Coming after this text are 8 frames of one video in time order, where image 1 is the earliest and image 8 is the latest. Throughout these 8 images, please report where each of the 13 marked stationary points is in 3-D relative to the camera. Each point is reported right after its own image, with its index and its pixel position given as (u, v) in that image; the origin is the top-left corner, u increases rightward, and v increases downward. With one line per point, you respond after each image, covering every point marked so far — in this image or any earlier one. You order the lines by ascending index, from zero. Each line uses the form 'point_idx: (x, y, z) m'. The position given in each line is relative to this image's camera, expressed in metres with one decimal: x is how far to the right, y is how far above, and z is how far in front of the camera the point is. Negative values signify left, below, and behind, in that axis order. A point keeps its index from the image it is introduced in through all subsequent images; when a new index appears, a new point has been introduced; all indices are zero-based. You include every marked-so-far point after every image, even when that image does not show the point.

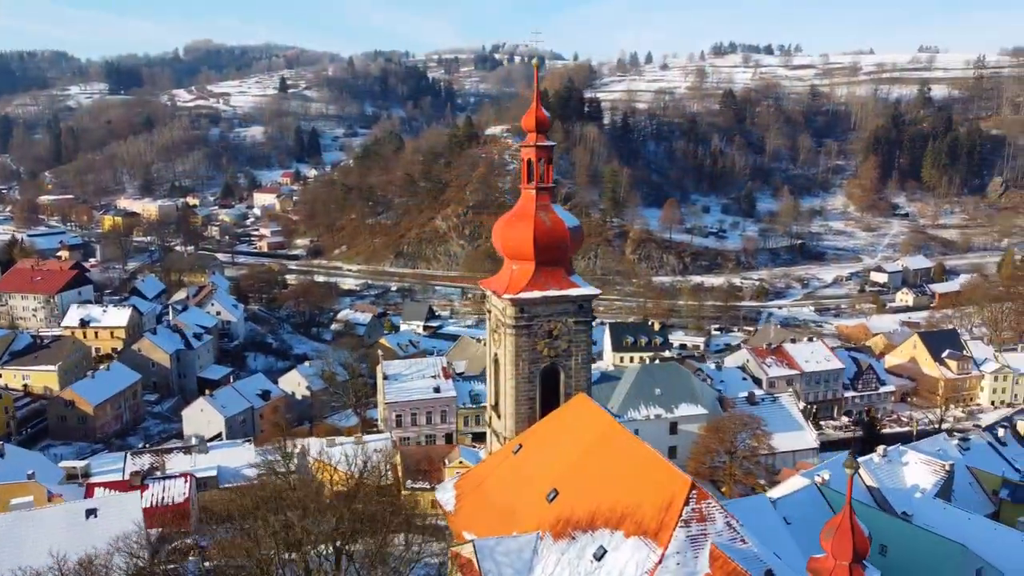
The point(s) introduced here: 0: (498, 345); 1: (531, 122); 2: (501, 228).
0: (-0.2, -0.9, +12.5) m
1: (+0.3, +2.5, +12.0) m
2: (-0.2, +0.9, +12.0) m
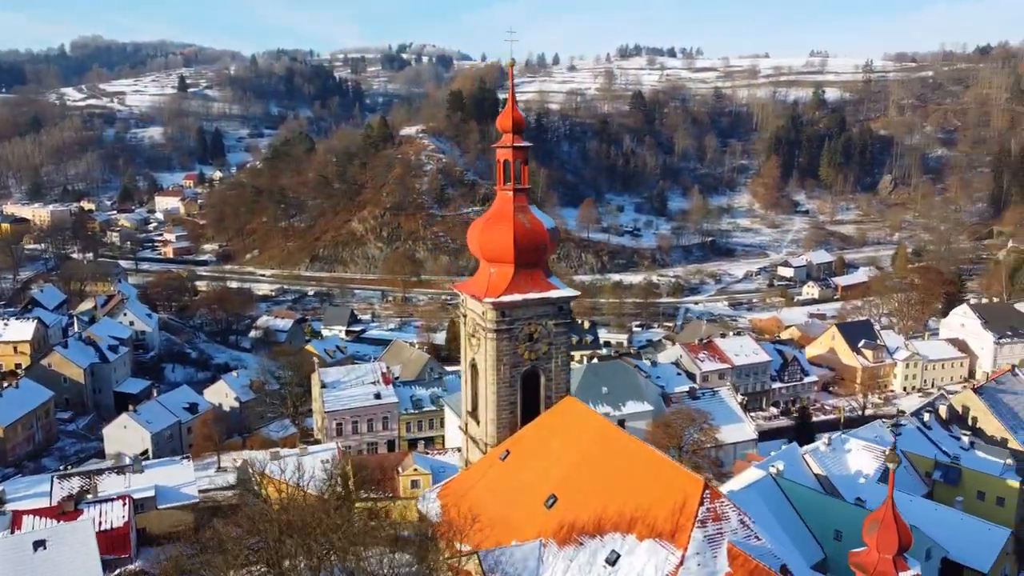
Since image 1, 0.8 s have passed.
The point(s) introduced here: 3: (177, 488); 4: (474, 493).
0: (-0.6, -1.0, +12.2) m
1: (-0.1, +2.5, +11.8) m
2: (-0.5, +0.8, +11.8) m
3: (-8.4, -5.0, +20.0) m
4: (-0.5, -2.8, +10.9) m
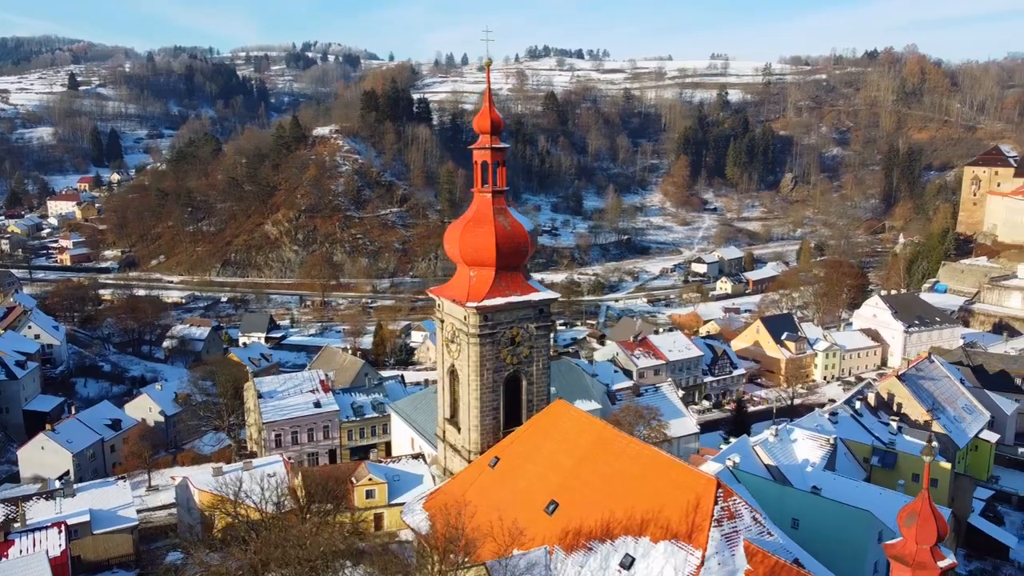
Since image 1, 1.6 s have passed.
0: (-0.9, -1.0, +12.0) m
1: (-0.4, +2.4, +11.6) m
2: (-0.8, +0.8, +11.6) m
3: (-9.4, -5.3, +18.8) m
4: (-0.6, -2.9, +10.7) m
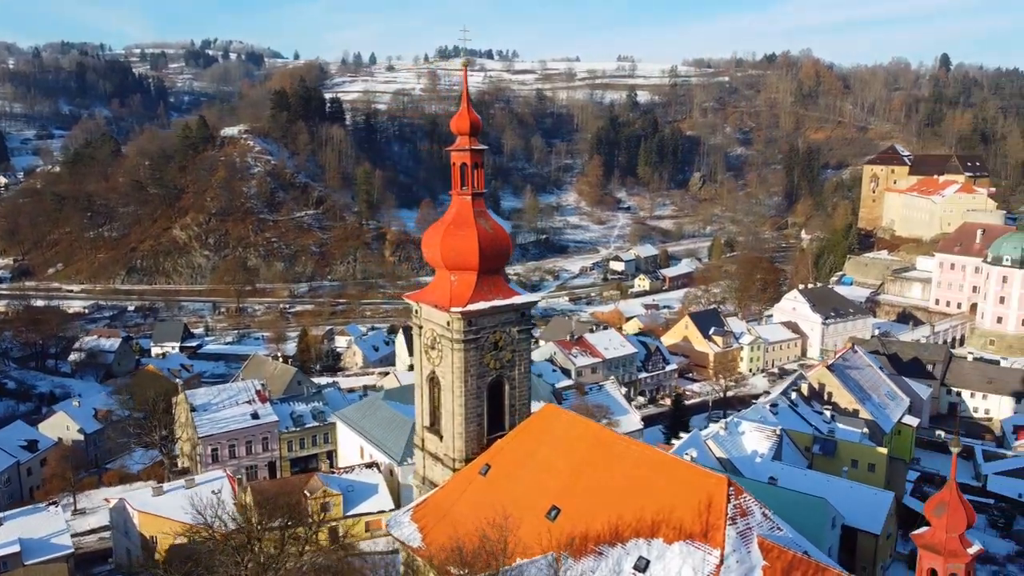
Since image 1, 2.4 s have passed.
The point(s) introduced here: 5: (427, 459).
0: (-1.1, -1.1, +11.7) m
1: (-0.7, +2.3, +11.4) m
2: (-1.1, +0.7, +11.3) m
3: (-10.3, -5.5, +17.6) m
4: (-0.7, -2.9, +10.5) m
5: (-1.3, -2.6, +12.1) m
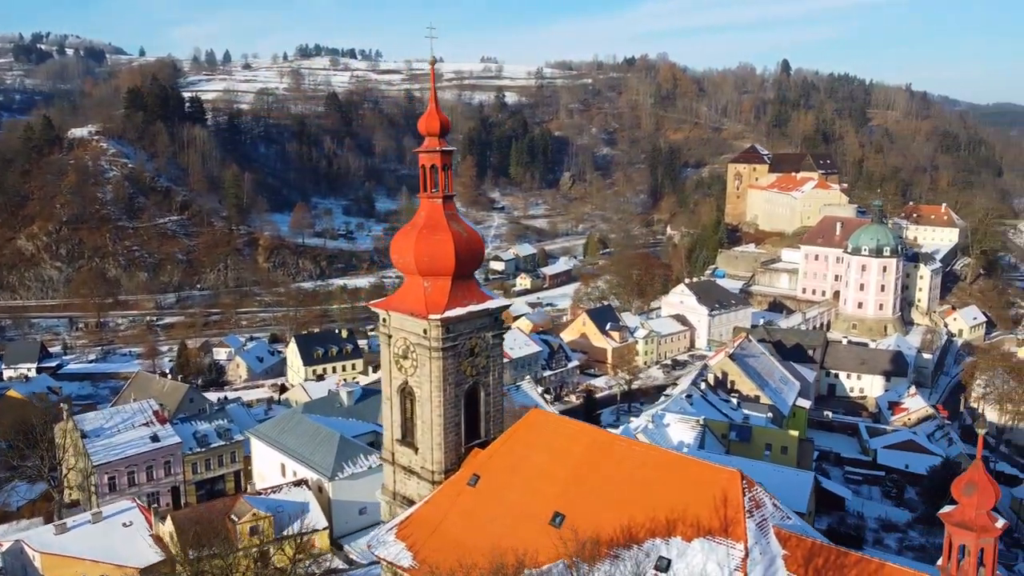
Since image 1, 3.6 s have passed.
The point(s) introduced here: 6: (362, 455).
0: (-1.5, -1.2, +11.3) m
1: (-1.1, +2.3, +11.0) m
2: (-1.4, +0.6, +10.9) m
3: (-11.3, -6.0, +15.5) m
4: (-0.8, -3.0, +10.1) m
5: (-1.6, -2.7, +11.6) m
6: (-3.7, -4.1, +19.7) m
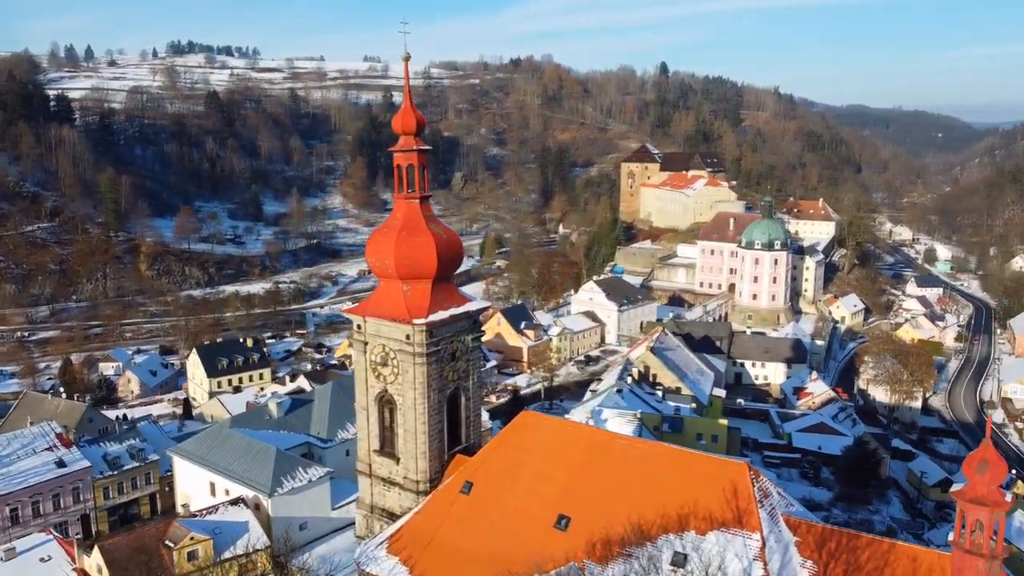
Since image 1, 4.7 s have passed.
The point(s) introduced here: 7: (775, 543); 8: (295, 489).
0: (-1.7, -1.3, +10.9) m
1: (-1.4, +2.2, +10.7) m
2: (-1.6, +0.6, +10.5) m
3: (-11.9, -6.3, +13.7) m
4: (-0.8, -3.1, +9.8) m
5: (-1.9, -2.8, +11.2) m
6: (-5.0, -4.3, +18.9) m
7: (+2.8, -2.7, +8.4) m
8: (-5.0, -4.6, +18.4) m
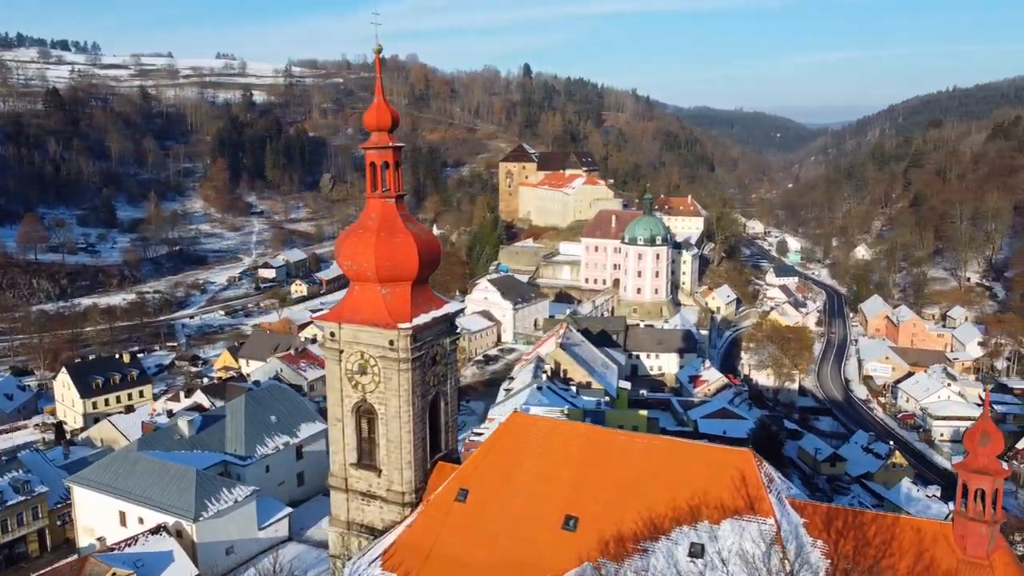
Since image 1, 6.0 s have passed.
0: (-1.9, -1.3, +10.3) m
1: (-1.7, +2.1, +10.2) m
2: (-1.8, +0.5, +10.0) m
3: (-12.3, -6.7, +11.5) m
4: (-0.8, -3.1, +9.4) m
5: (-2.1, -2.8, +10.7) m
6: (-6.4, -4.5, +17.7) m
7: (+3.0, -2.6, +8.7) m
8: (-6.3, -4.8, +17.2) m
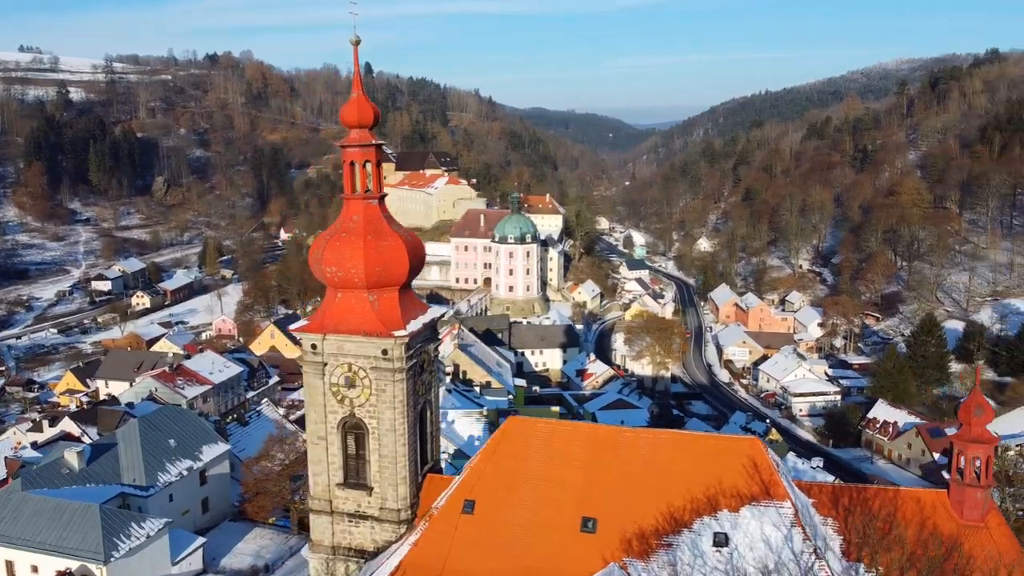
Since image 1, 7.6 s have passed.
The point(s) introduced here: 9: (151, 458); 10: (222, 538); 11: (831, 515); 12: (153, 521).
0: (-1.9, -1.4, +9.7) m
1: (-1.9, +2.1, +9.6) m
2: (-1.9, +0.4, +9.3) m
3: (-12.1, -7.2, +8.8) m
4: (-0.6, -3.1, +9.0) m
5: (-2.1, -2.9, +10.0) m
6: (-7.6, -4.8, +16.1) m
7: (+3.2, -2.5, +9.0) m
8: (-7.4, -5.1, +15.6) m
9: (-8.5, -4.0, +18.8) m
10: (-6.9, -6.0, +18.9) m
11: (+3.6, -2.6, +9.0) m
12: (-7.4, -4.8, +16.4) m
